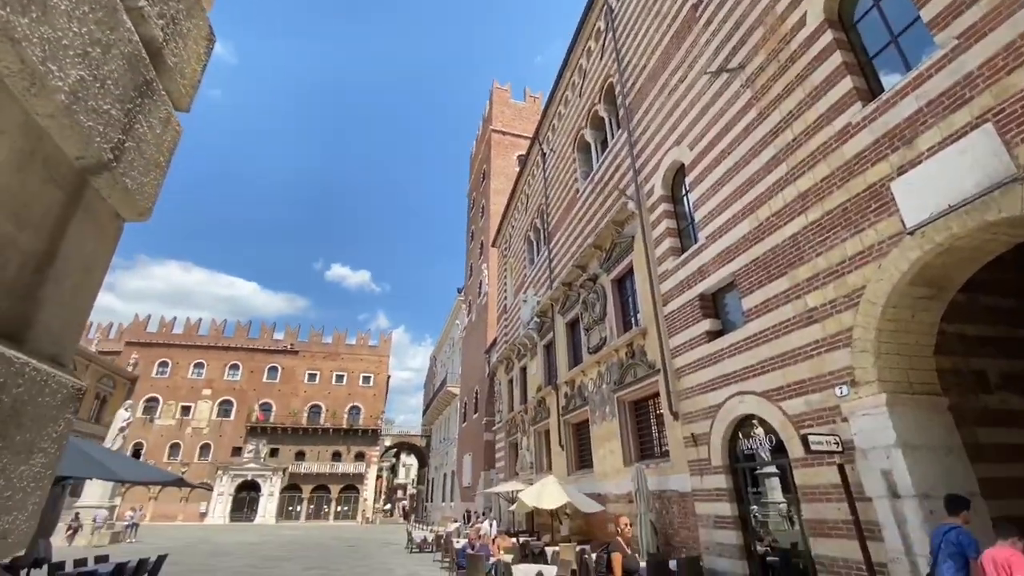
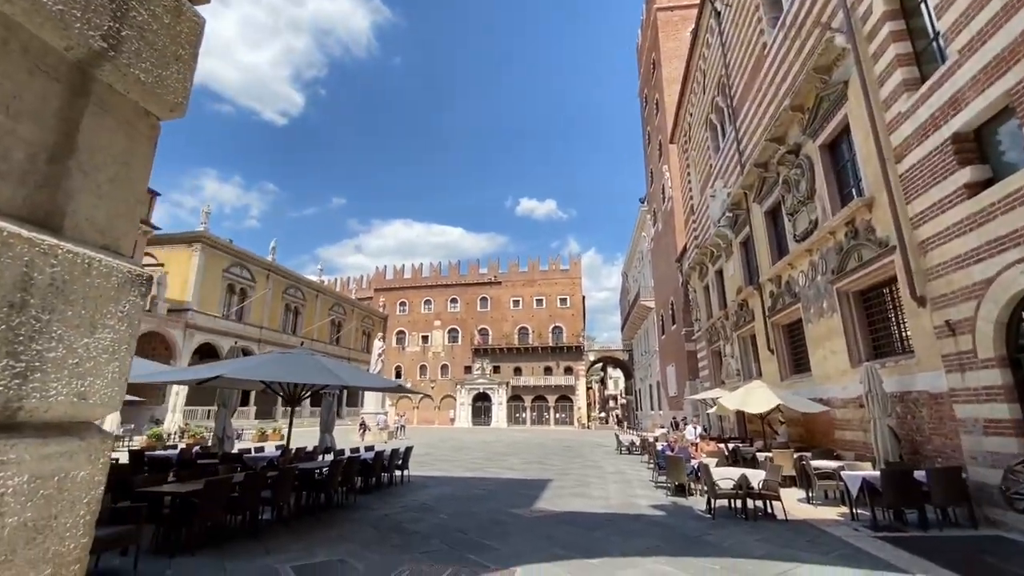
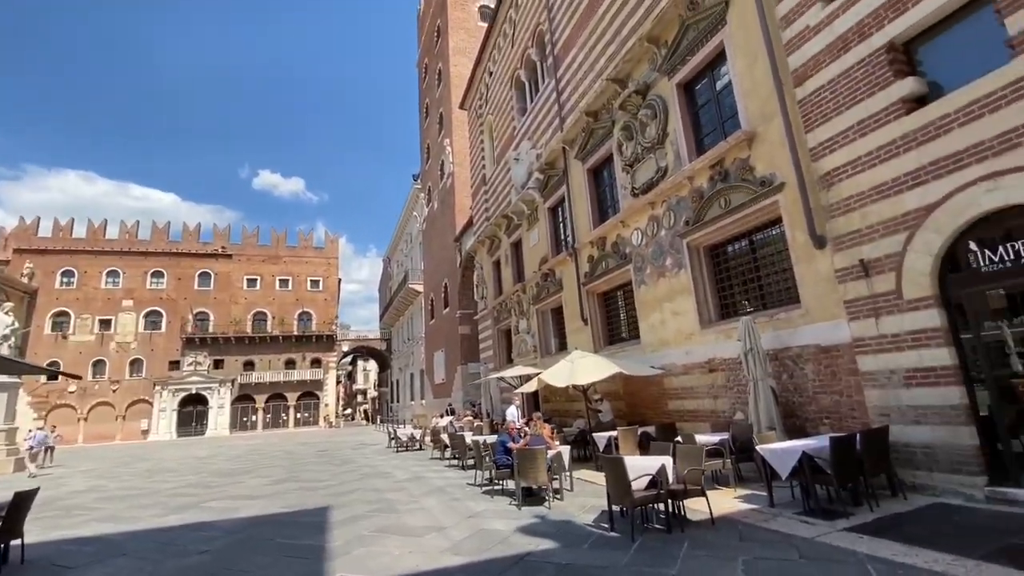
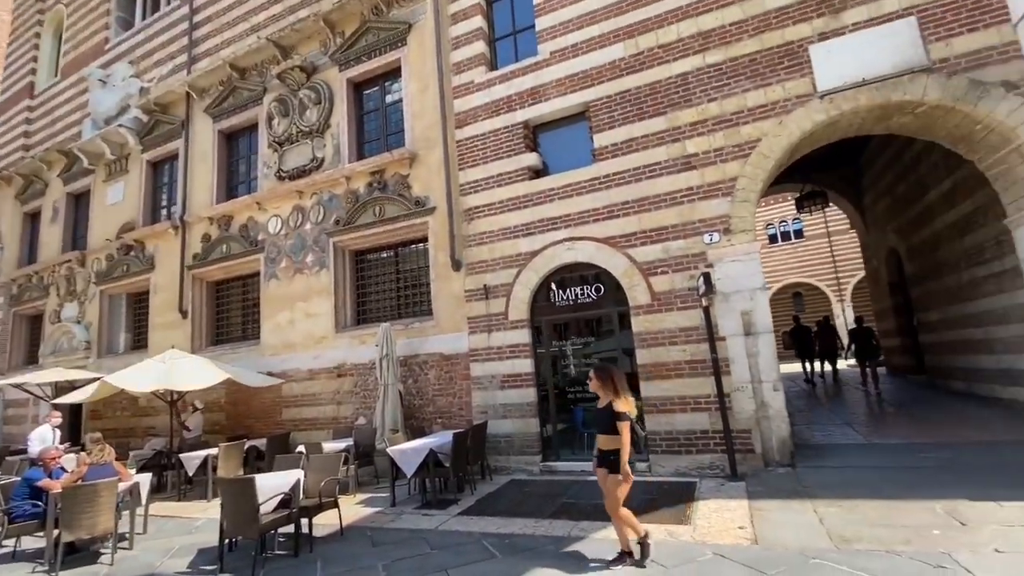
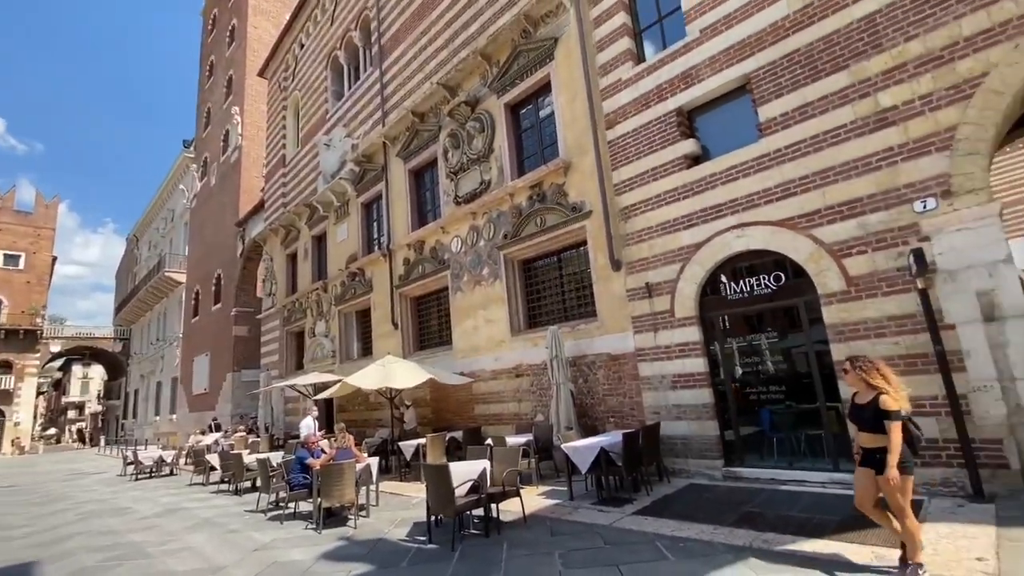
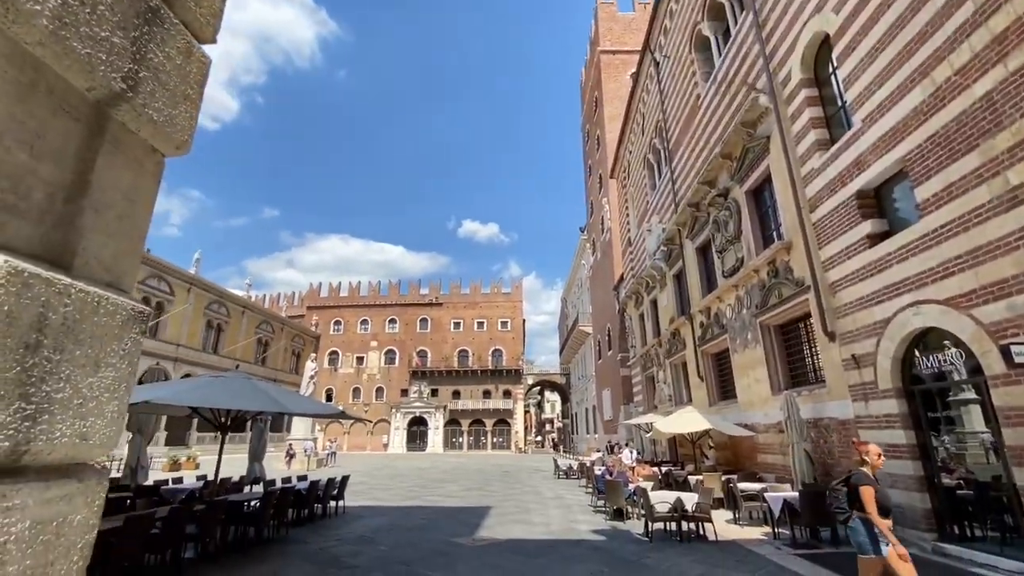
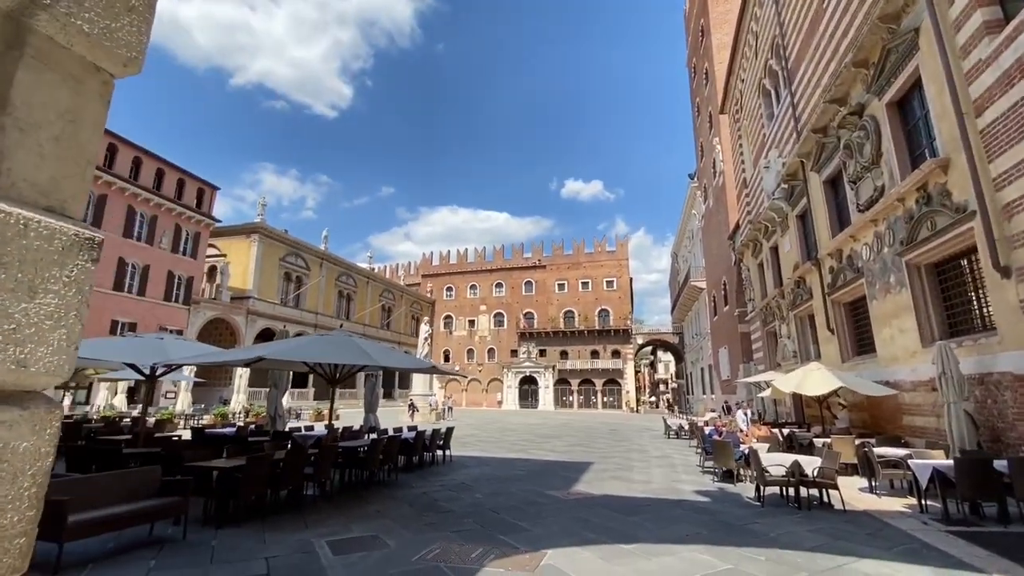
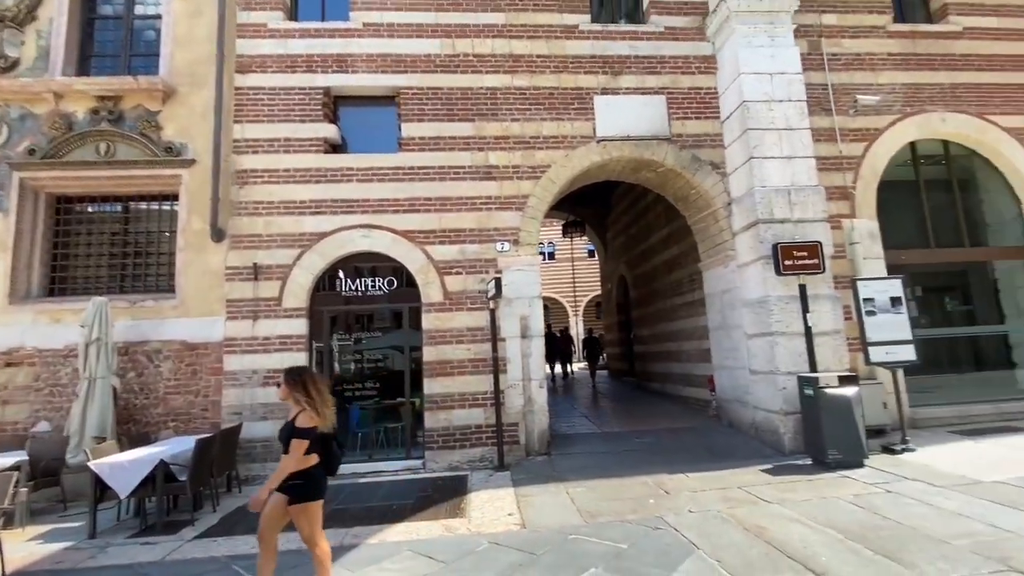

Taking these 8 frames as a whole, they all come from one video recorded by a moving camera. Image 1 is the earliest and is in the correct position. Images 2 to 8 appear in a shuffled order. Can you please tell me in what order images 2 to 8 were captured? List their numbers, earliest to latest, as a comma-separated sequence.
6, 2, 7, 3, 5, 4, 8
